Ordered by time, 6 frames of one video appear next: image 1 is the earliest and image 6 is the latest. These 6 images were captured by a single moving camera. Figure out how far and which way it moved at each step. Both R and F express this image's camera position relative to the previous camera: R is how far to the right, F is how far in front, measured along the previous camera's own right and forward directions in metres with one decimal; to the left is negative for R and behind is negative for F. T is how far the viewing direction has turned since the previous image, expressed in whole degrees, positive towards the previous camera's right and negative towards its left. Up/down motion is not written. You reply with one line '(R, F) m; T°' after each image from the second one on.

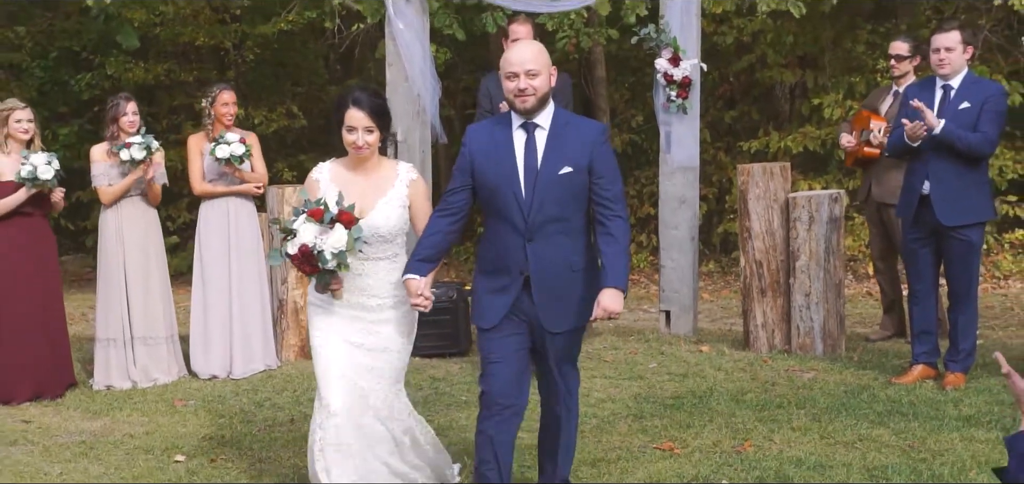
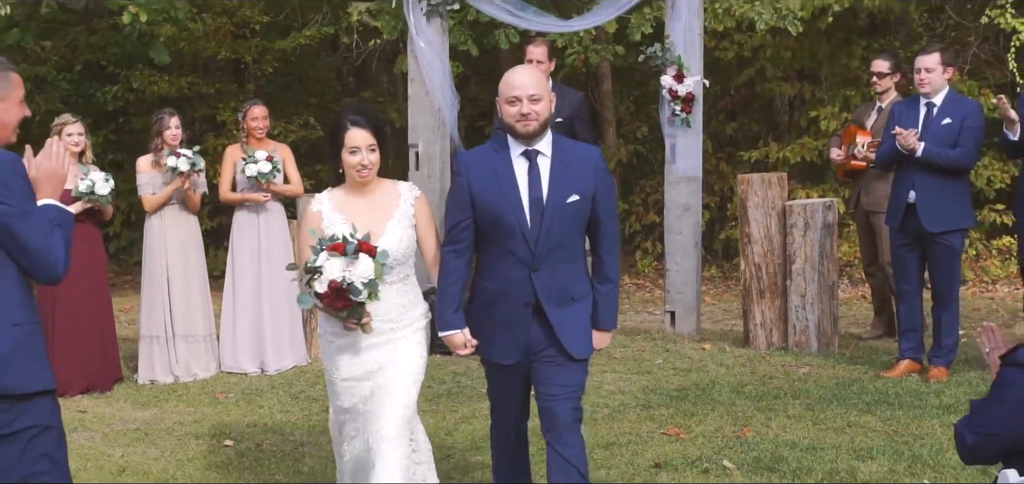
(-0.1, -0.6) m; 0°
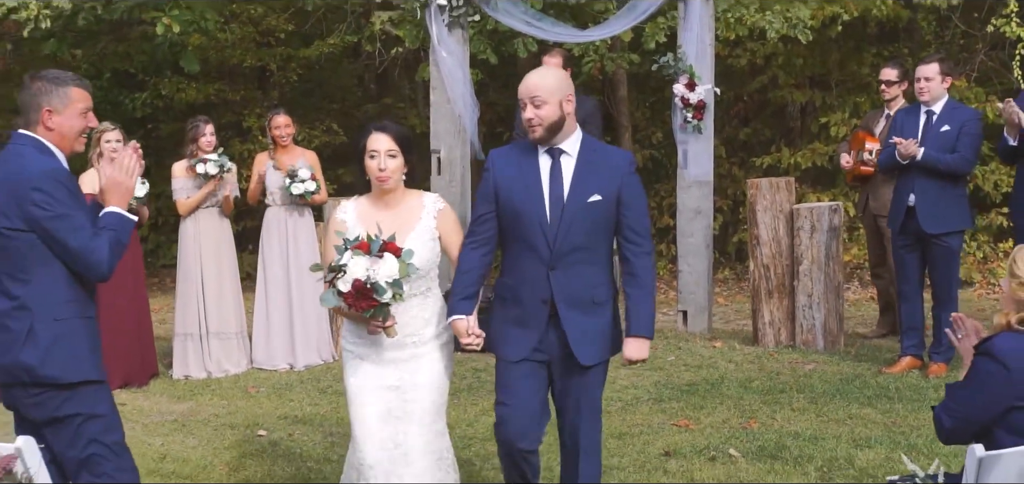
(0.0, -0.4) m; -1°
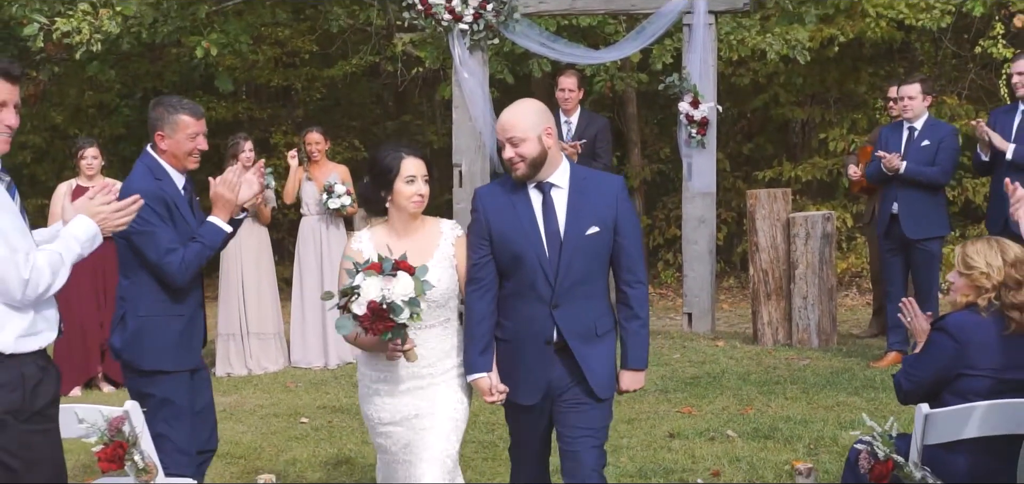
(0.0, -0.7) m; -1°
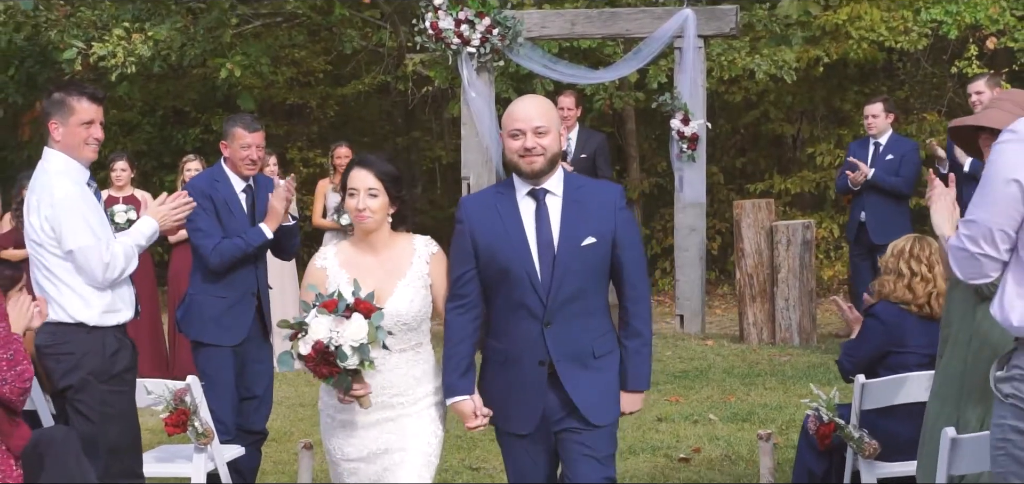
(0.0, -0.8) m; 0°
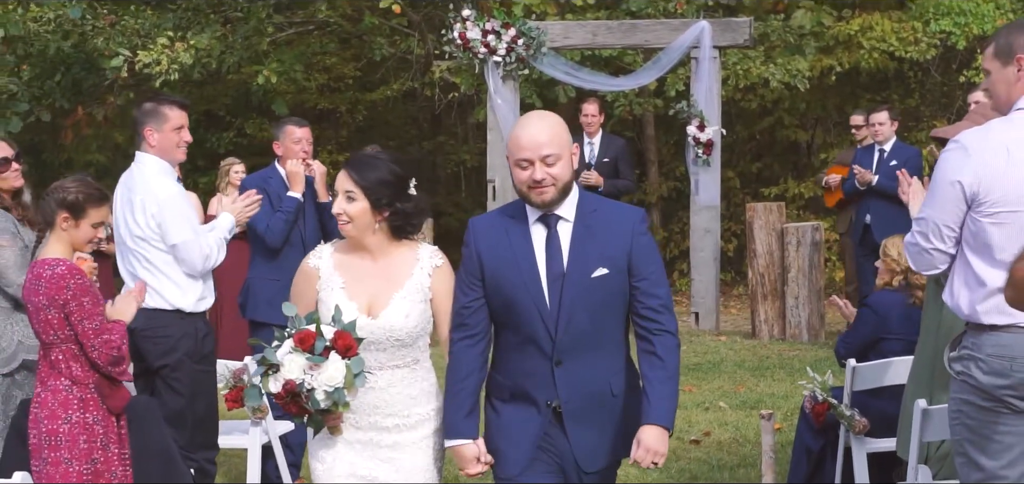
(0.0, -0.6) m; -1°
